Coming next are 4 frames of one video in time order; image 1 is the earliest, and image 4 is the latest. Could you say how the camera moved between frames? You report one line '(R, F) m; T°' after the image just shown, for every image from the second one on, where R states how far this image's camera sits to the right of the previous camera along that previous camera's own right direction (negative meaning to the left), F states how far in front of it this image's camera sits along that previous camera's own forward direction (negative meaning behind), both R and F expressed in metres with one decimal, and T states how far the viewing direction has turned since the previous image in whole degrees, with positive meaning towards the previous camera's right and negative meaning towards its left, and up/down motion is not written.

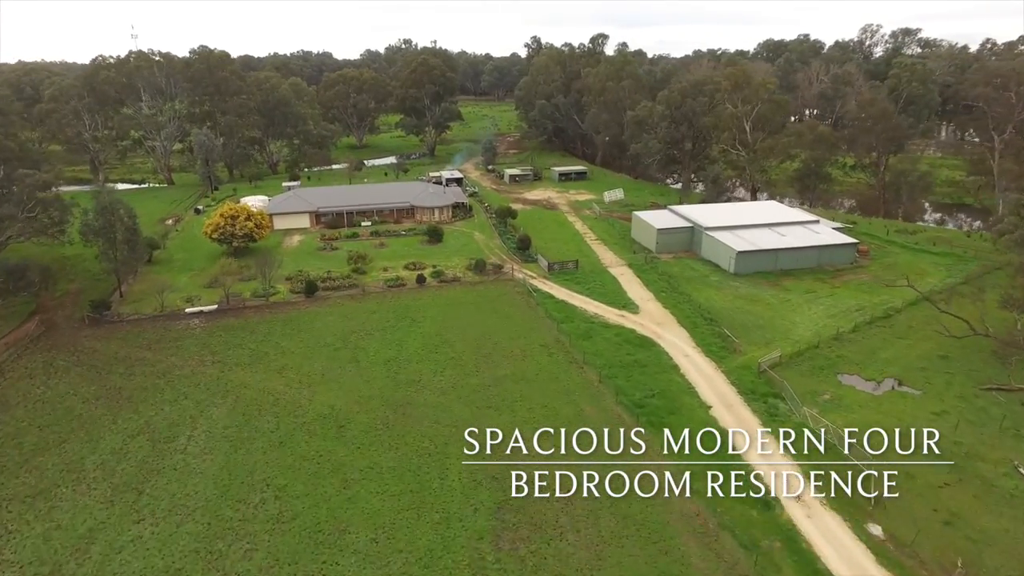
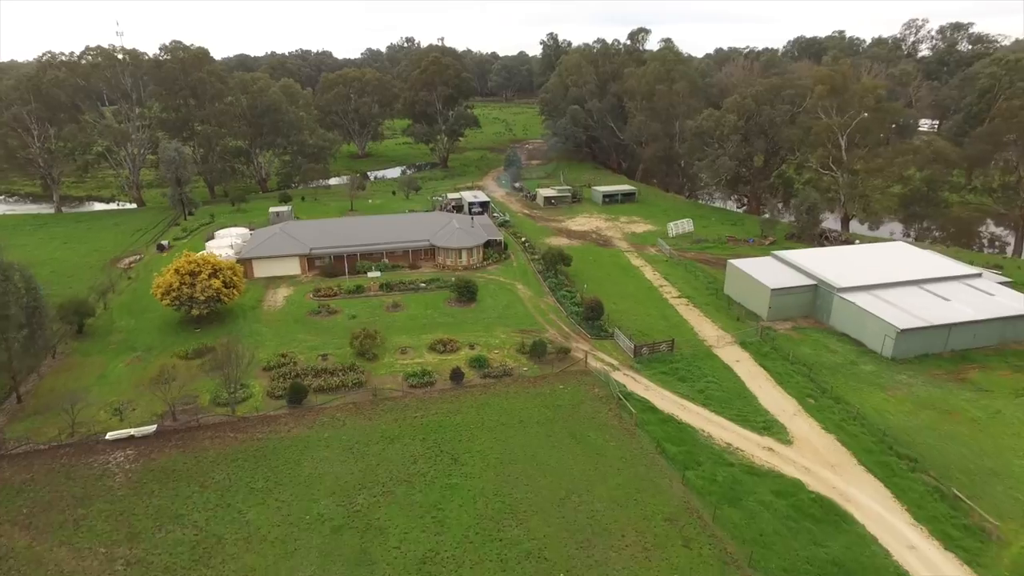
(-3.9, +13.9) m; 0°
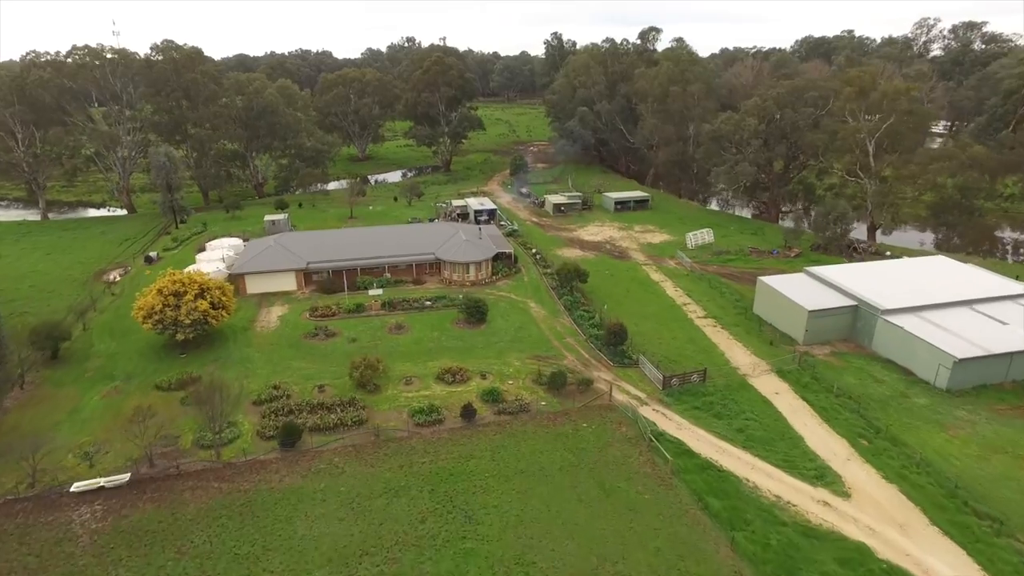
(-0.8, +3.2) m; 0°
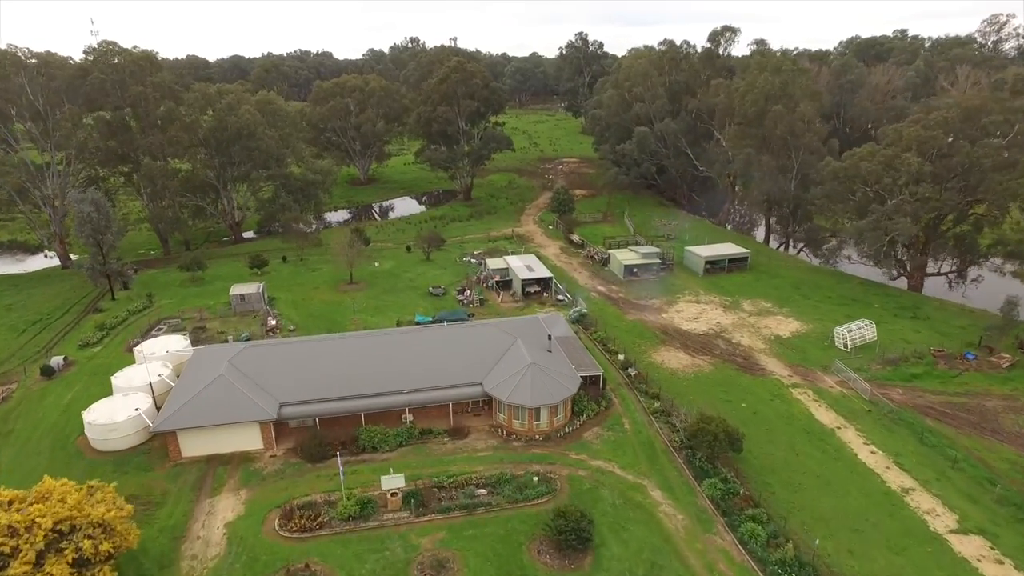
(-4.5, +16.9) m; 0°
